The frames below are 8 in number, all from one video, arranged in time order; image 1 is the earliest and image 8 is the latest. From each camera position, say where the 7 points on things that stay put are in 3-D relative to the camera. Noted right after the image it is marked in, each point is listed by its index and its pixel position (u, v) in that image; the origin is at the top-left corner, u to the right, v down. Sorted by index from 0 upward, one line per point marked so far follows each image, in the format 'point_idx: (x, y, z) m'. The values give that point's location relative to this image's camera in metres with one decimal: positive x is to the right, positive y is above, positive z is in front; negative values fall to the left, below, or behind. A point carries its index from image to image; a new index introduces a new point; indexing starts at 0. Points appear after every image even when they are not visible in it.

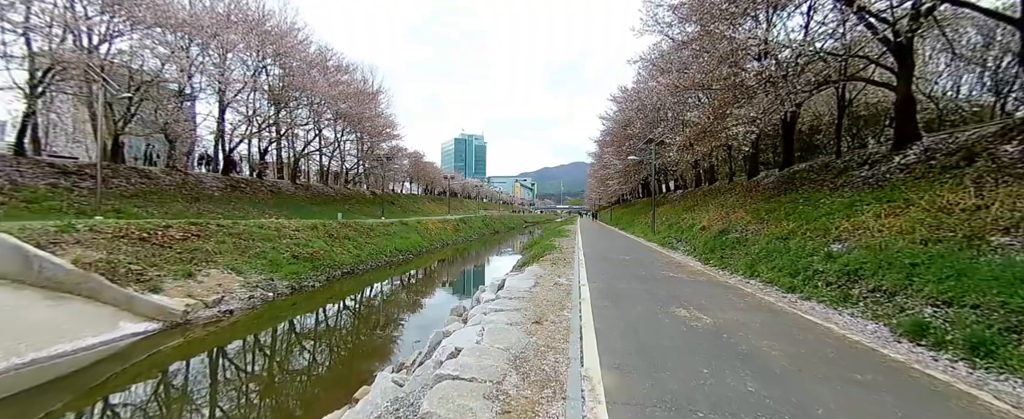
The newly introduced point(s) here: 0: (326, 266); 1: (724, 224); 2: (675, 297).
0: (-8.8, -2.5, +16.7) m
1: (+8.3, -0.6, +14.0) m
2: (+3.1, -1.6, +6.8) m
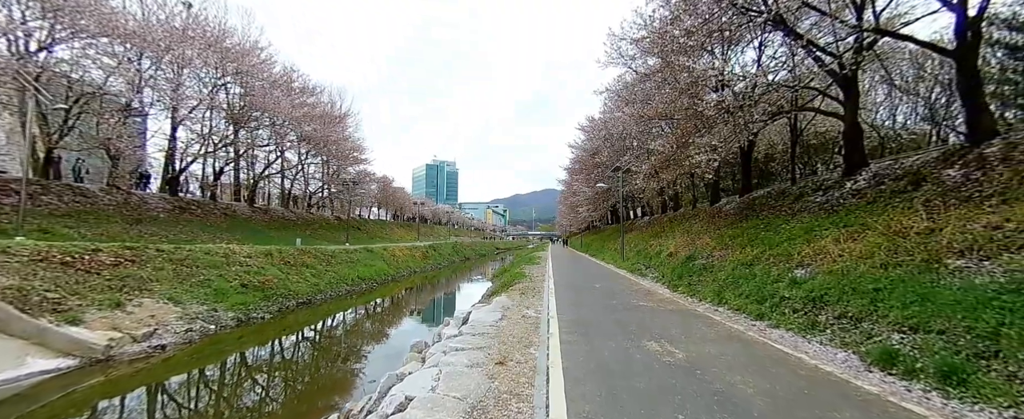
0: (-10.2, -3.7, +15.4) m
1: (+7.1, -1.6, +14.2) m
2: (+2.5, -2.1, +6.5) m
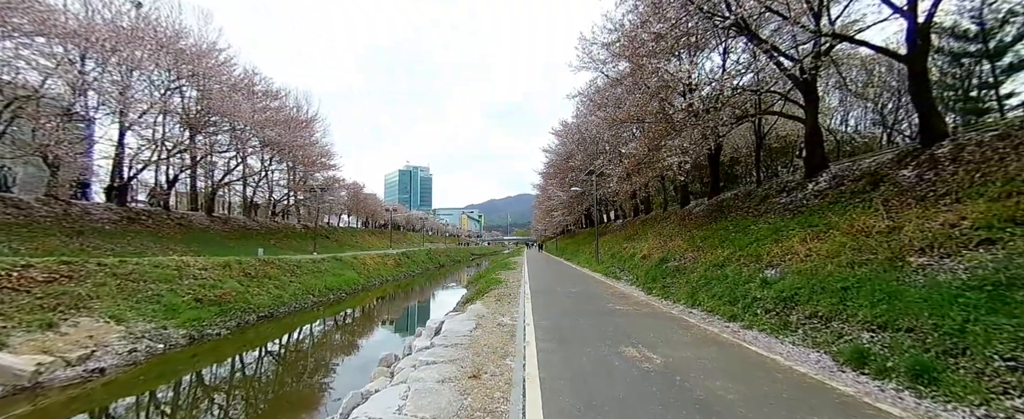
0: (-11.2, -4.0, +14.4) m
1: (+6.1, -1.7, +14.4) m
2: (+2.0, -2.2, +6.4) m
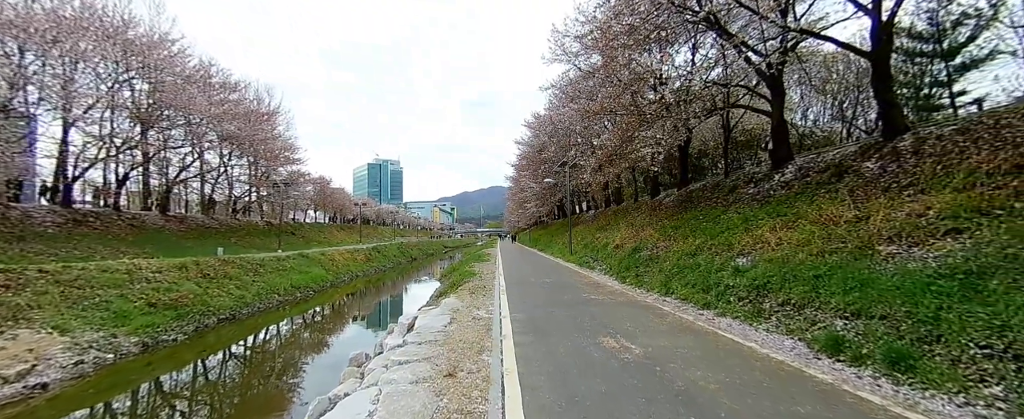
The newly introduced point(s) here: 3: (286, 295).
0: (-12.1, -3.9, +13.4) m
1: (+5.1, -1.4, +14.6) m
2: (+1.6, -2.0, +6.3) m
3: (-12.2, -4.6, +19.1) m
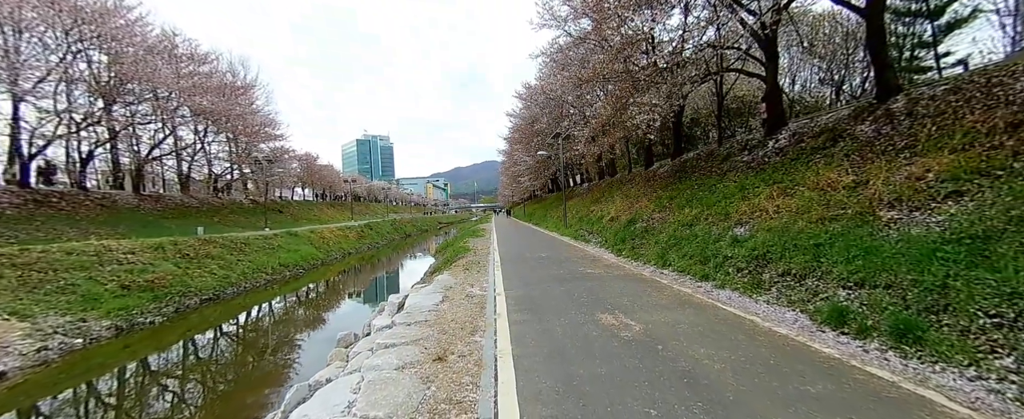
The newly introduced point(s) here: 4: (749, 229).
0: (-12.3, -3.1, +13.0) m
1: (+4.8, -0.2, +14.4) m
2: (+1.5, -1.5, +6.1) m
3: (-12.5, -3.4, +18.7) m
4: (+4.9, -0.4, +7.3) m
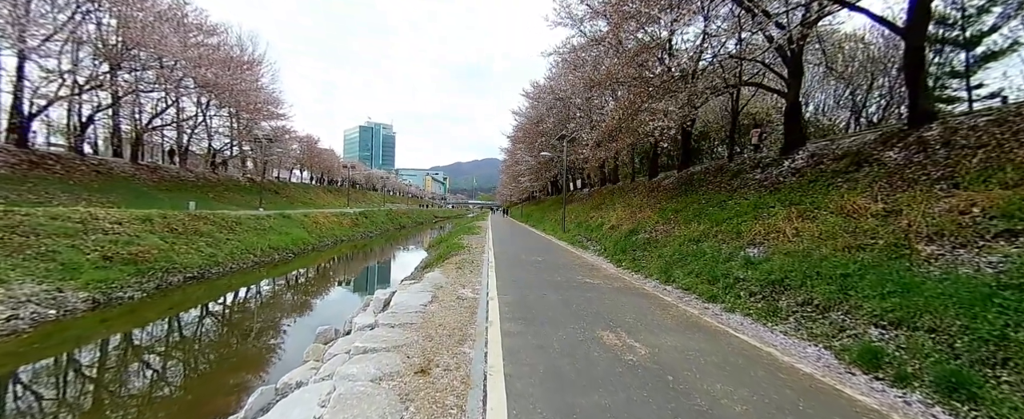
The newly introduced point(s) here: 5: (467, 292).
0: (-12.5, -2.1, +12.5) m
1: (+4.7, -0.6, +14.0) m
2: (+1.4, -1.6, +5.7) m
3: (-12.8, -2.4, +18.2) m
4: (+4.9, -0.8, +6.9) m
5: (-0.9, -1.7, +7.1) m
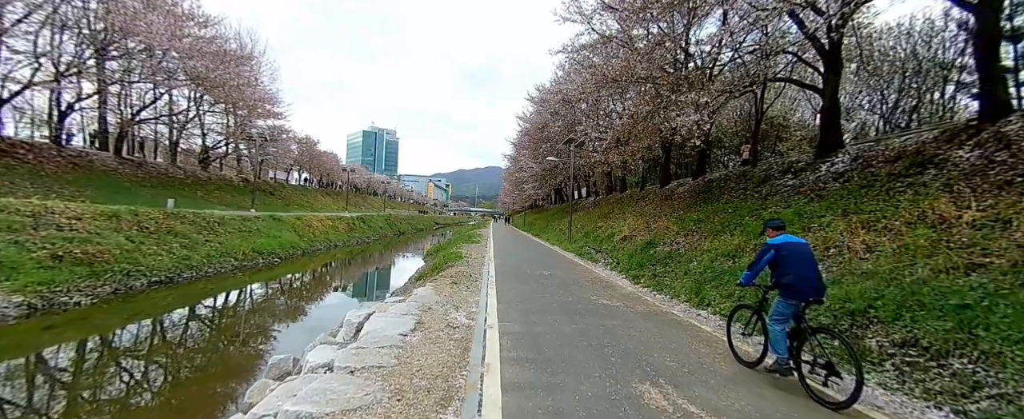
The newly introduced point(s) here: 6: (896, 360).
0: (-12.5, -2.1, +11.3) m
1: (+4.8, -0.9, +12.7) m
2: (+1.4, -1.7, +4.4) m
3: (-12.7, -2.4, +17.0) m
4: (+5.0, -1.0, +5.6) m
5: (-0.8, -1.7, +5.8) m
6: (+4.0, -1.6, +3.7) m
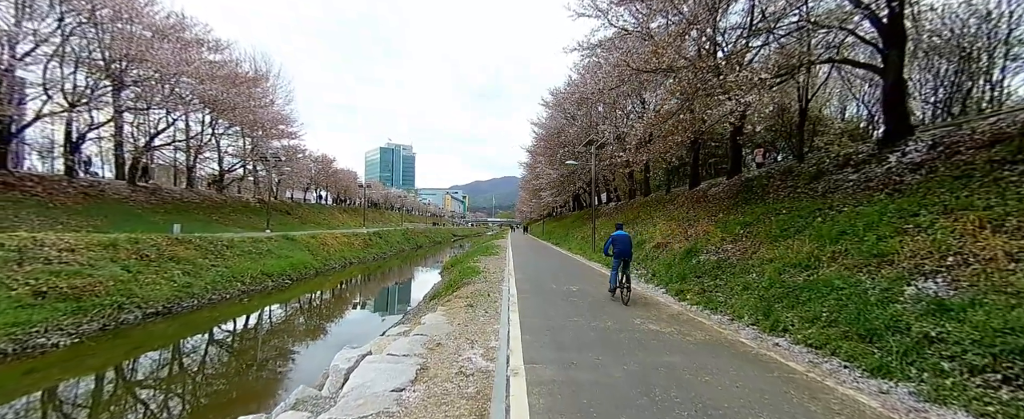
0: (-11.8, -2.9, +10.6) m
1: (+5.5, -1.0, +11.3) m
2: (+1.7, -1.8, +3.2) m
3: (-11.8, -3.4, +16.3) m
4: (+5.3, -0.9, +4.3) m
5: (-0.5, -1.9, +4.7) m
6: (+4.3, -1.5, +2.4) m
